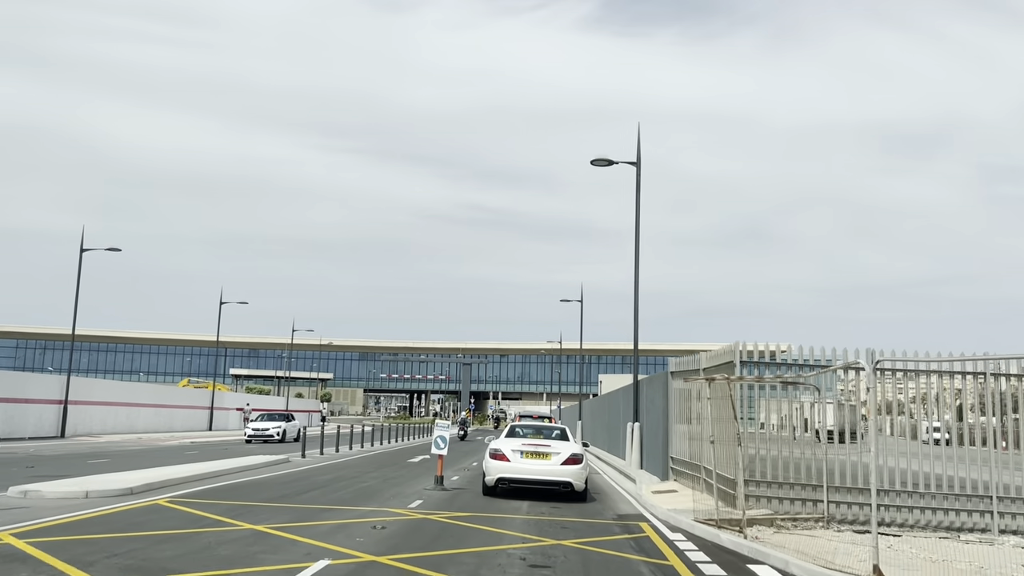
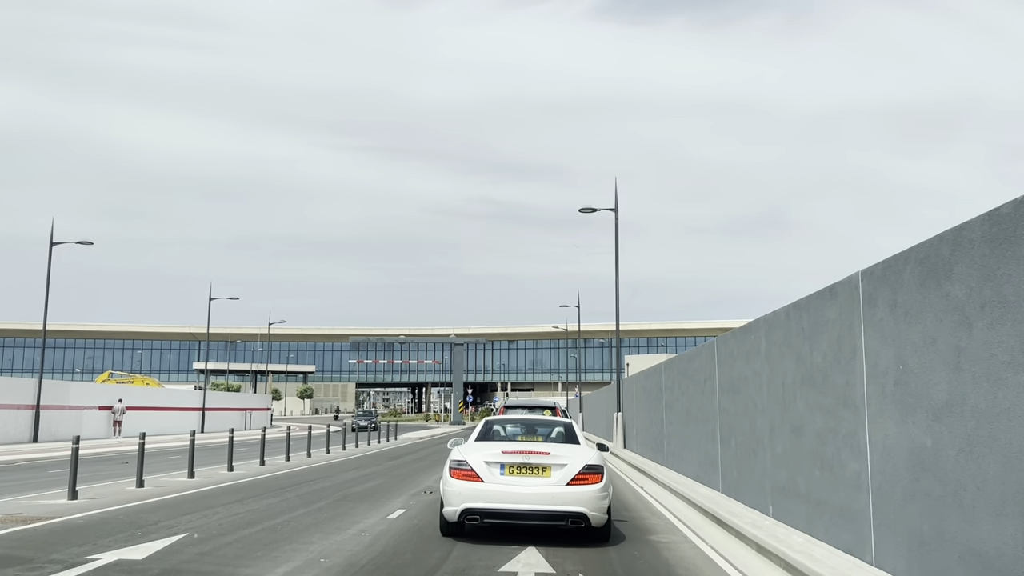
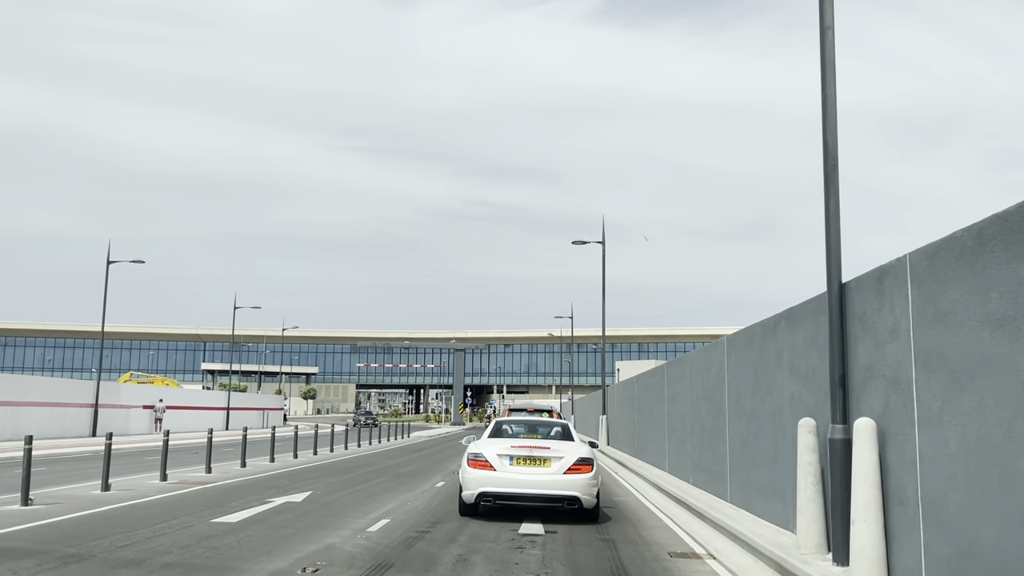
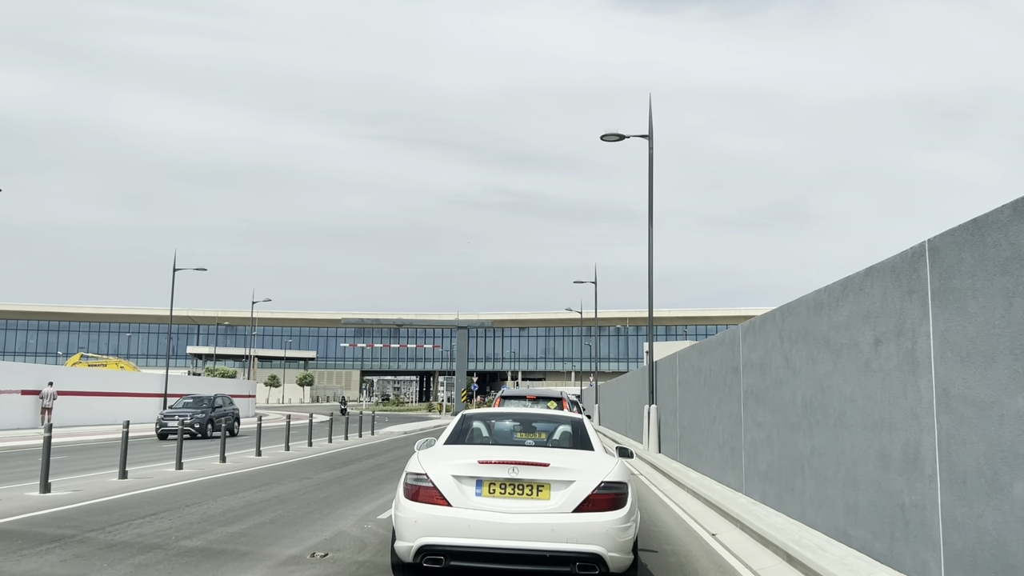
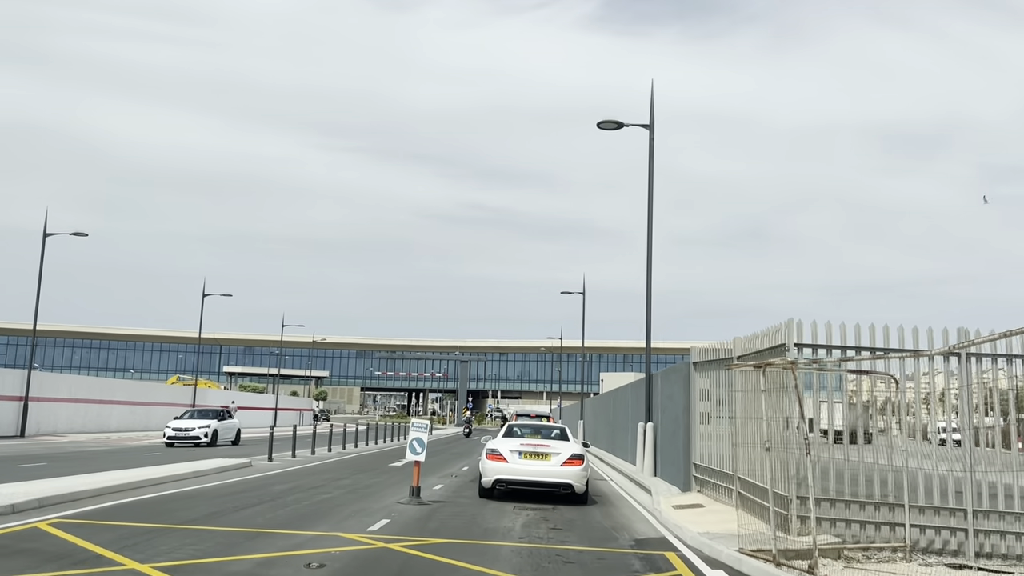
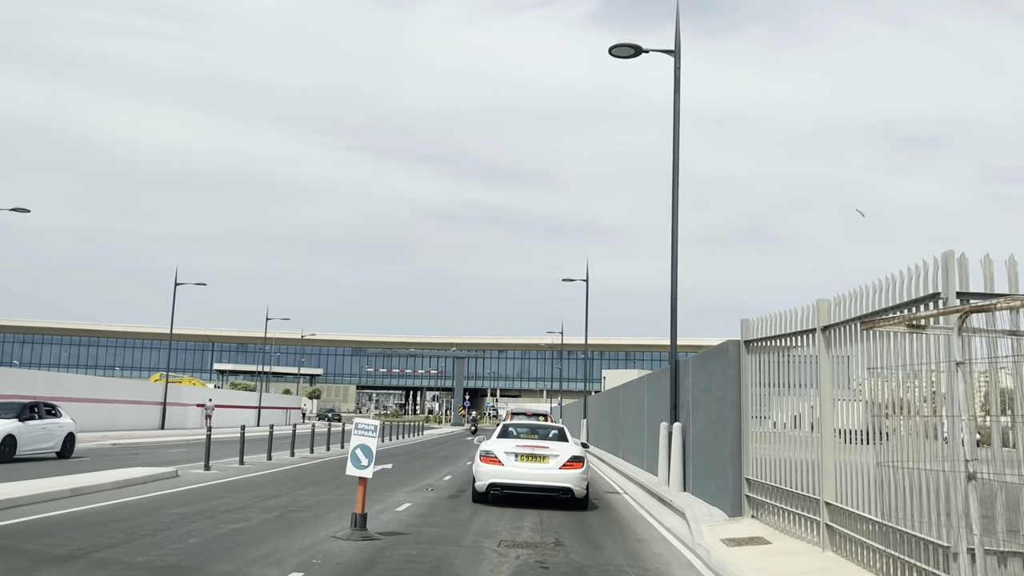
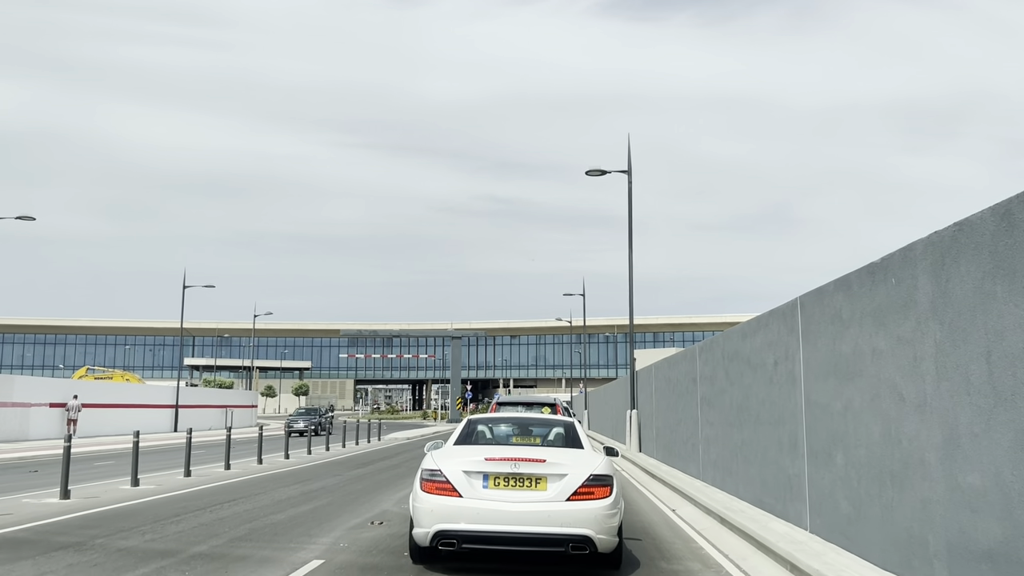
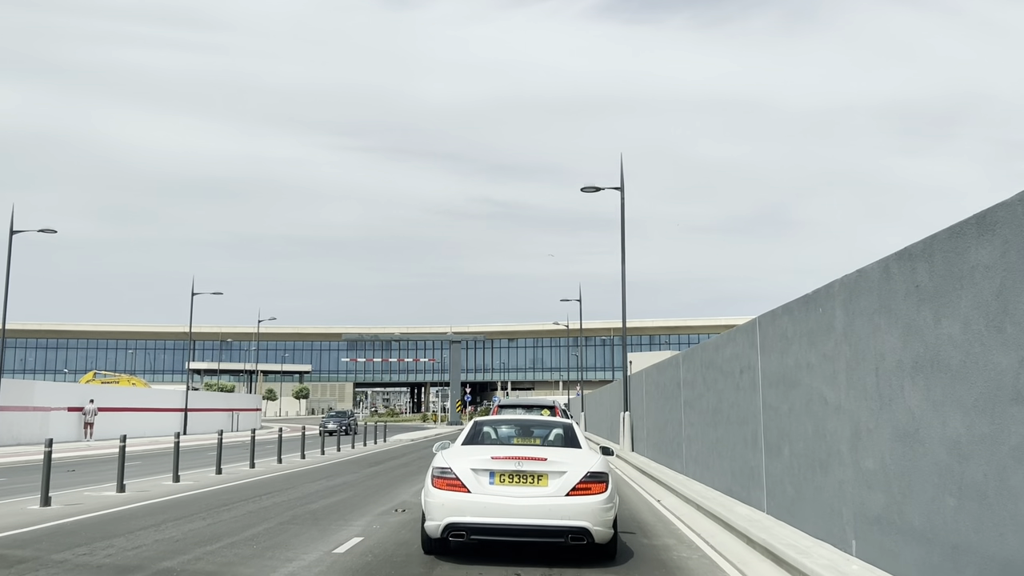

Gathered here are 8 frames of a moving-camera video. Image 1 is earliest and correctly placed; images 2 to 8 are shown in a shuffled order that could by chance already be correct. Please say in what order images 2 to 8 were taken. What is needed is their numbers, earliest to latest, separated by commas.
5, 6, 3, 2, 8, 7, 4
